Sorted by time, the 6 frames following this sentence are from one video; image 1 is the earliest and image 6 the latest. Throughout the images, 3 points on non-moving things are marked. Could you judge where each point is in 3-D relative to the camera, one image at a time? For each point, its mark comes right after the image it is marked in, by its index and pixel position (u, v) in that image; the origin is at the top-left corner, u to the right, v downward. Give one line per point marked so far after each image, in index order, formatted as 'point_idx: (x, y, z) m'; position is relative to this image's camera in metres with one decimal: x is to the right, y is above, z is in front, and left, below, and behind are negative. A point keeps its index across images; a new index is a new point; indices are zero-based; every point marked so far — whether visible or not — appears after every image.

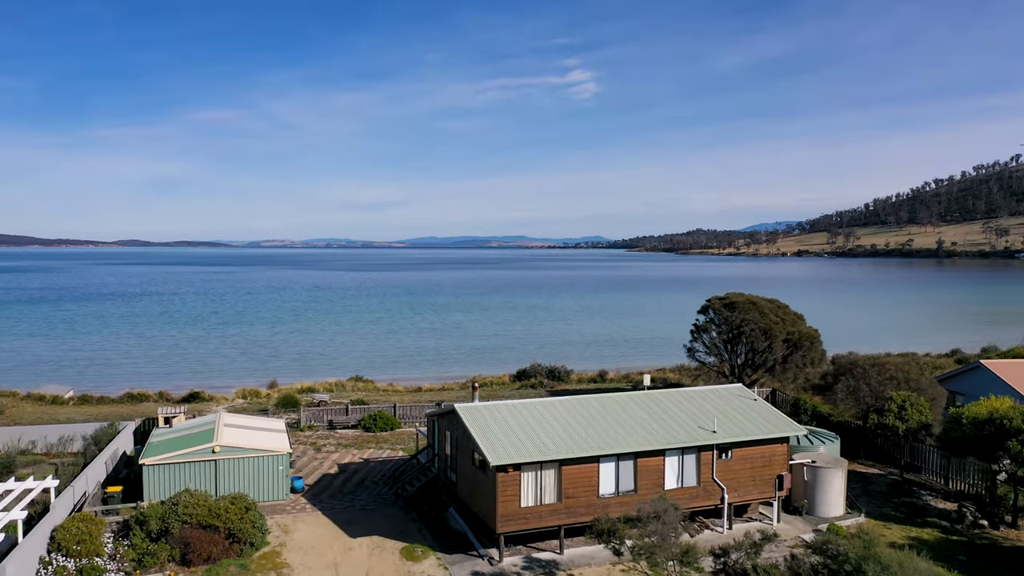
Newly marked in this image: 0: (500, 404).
0: (+0.3, -1.5, +7.4) m
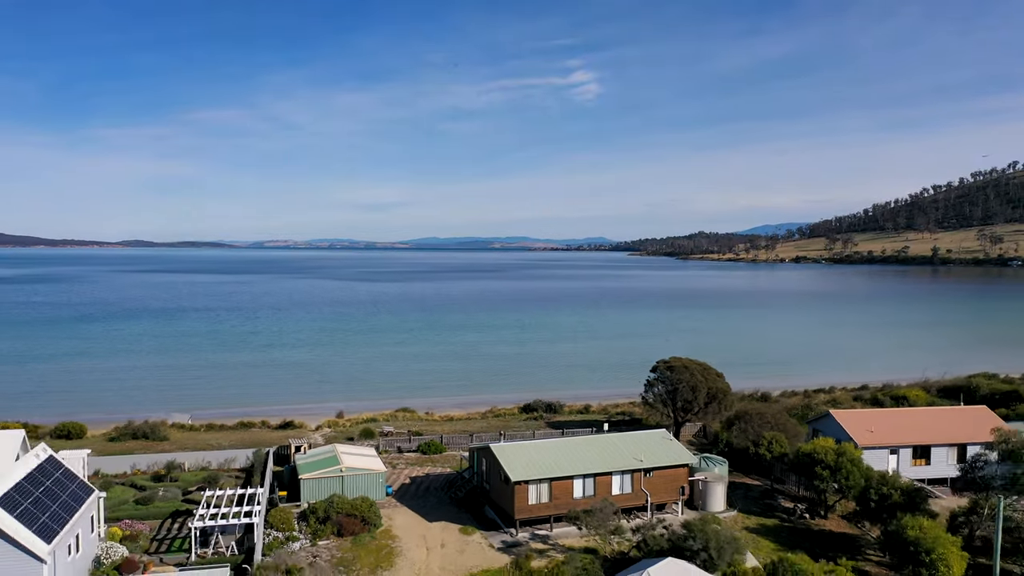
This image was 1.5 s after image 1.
0: (+0.4, -2.2, +9.5) m
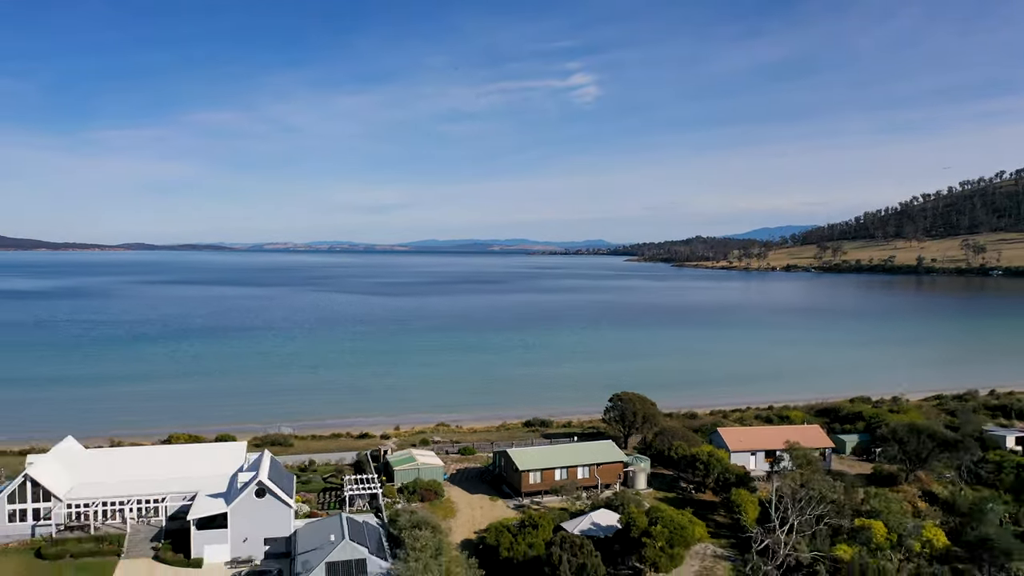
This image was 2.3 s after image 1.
0: (+0.5, -3.3, +13.3) m
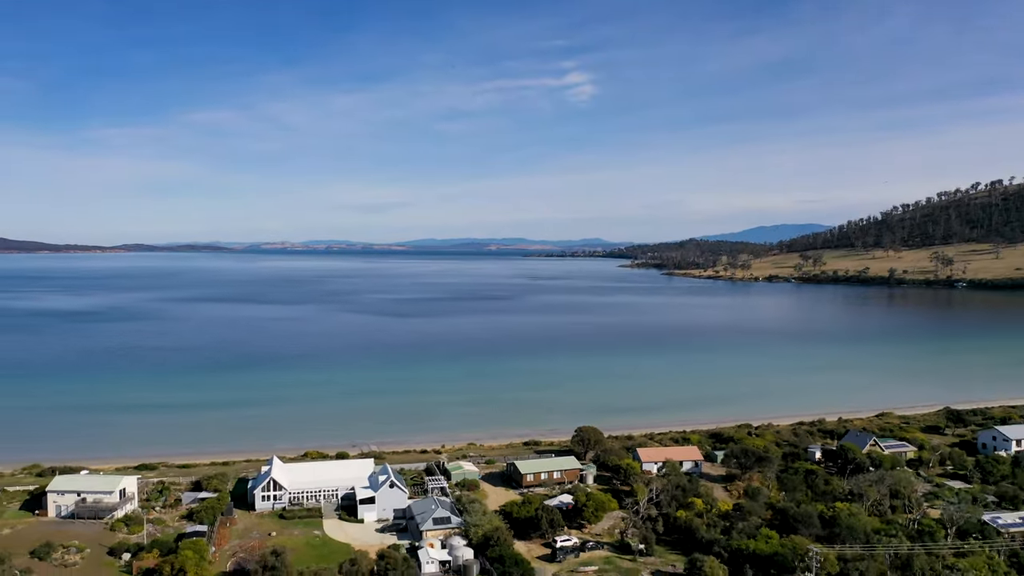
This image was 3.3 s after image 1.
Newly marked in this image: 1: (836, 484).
0: (+0.6, -5.5, +20.6) m
1: (+8.2, -5.0, +15.4) m
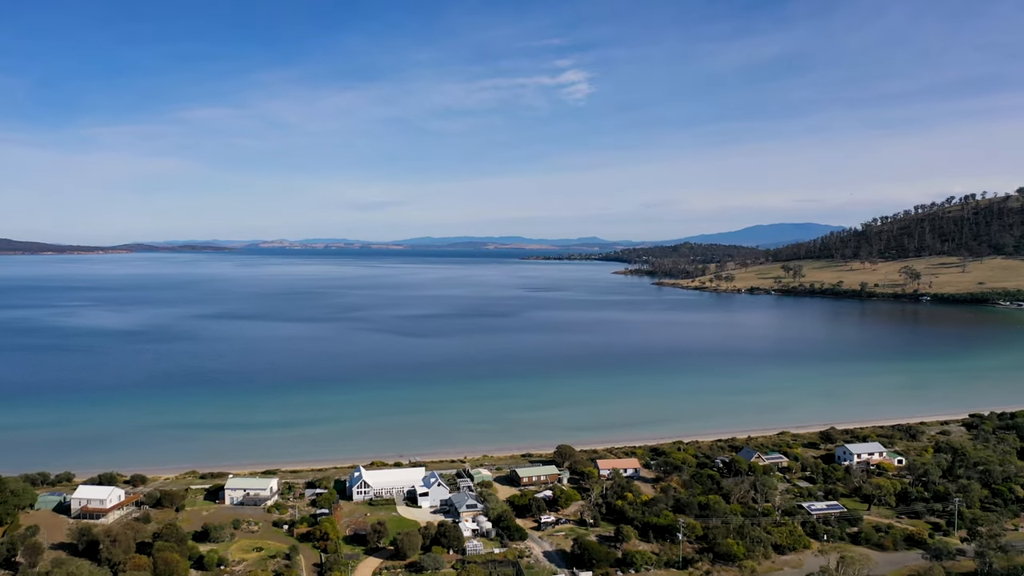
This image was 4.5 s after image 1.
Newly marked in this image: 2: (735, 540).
0: (+0.7, -8.3, +29.2) m
1: (+8.3, -7.8, +24.1) m
2: (+7.3, -8.2, +19.7) m
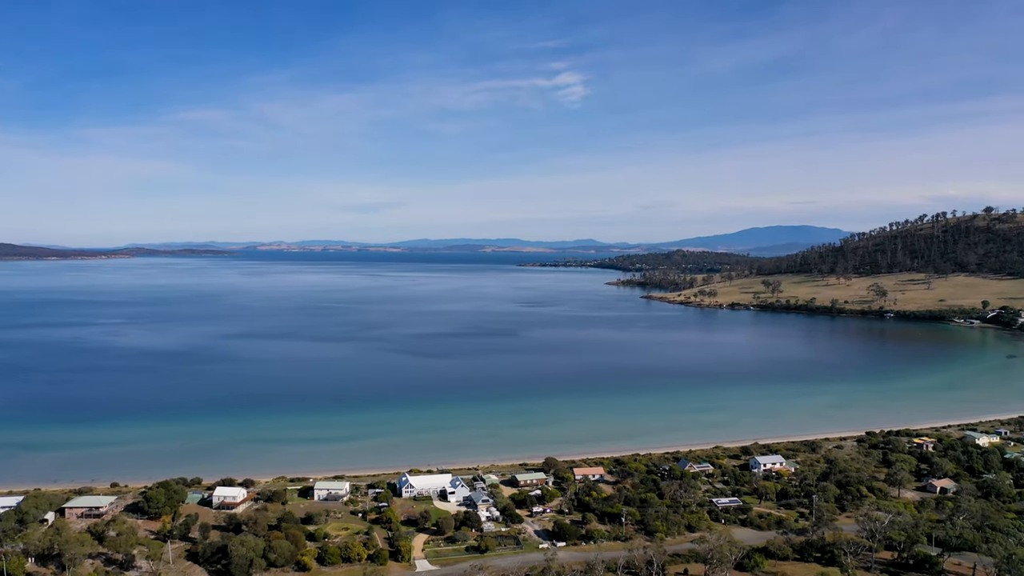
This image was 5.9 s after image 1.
0: (+0.7, -11.8, +39.5) m
1: (+8.4, -11.2, +34.5) m
2: (+7.3, -11.6, +30.0) m
